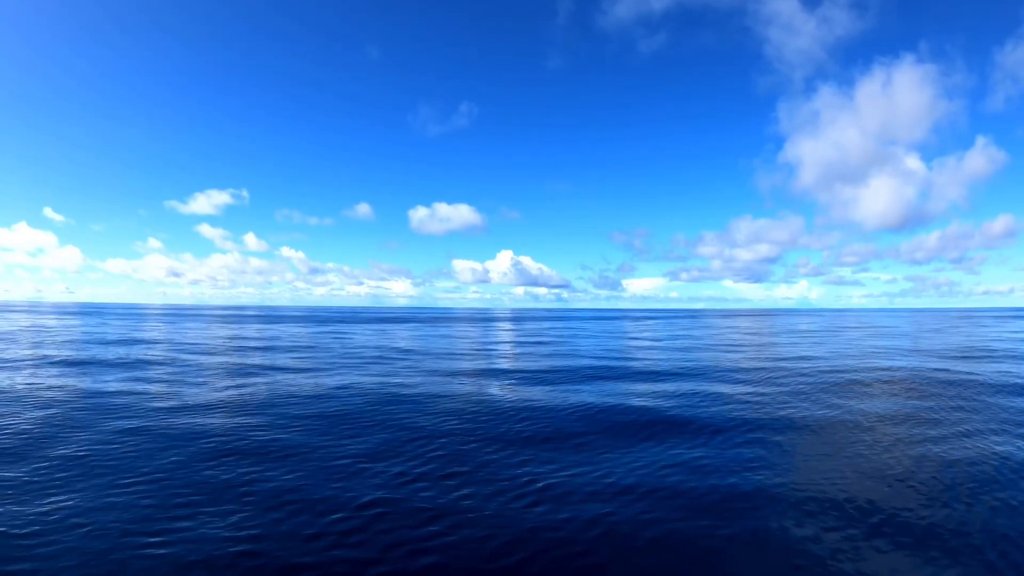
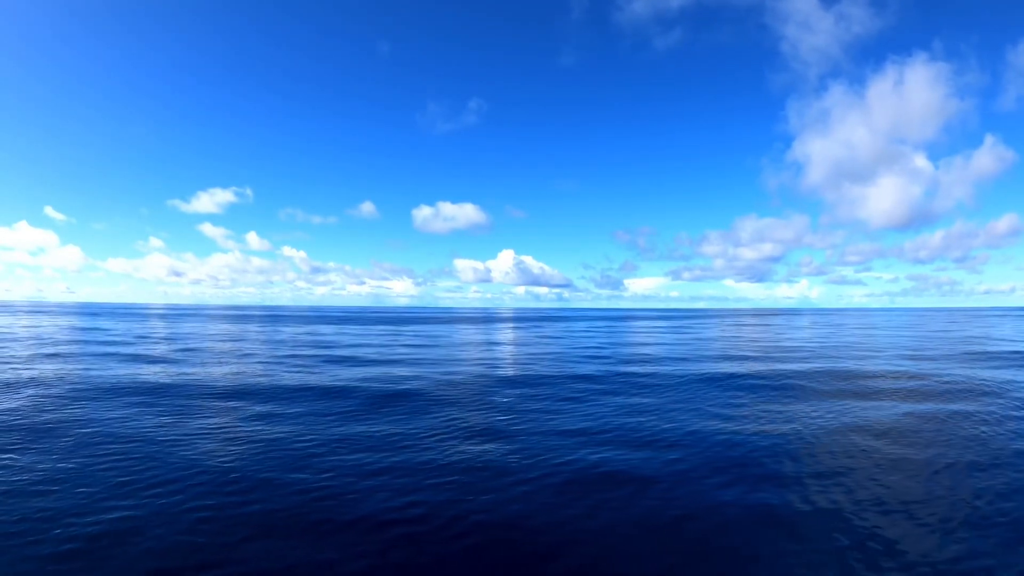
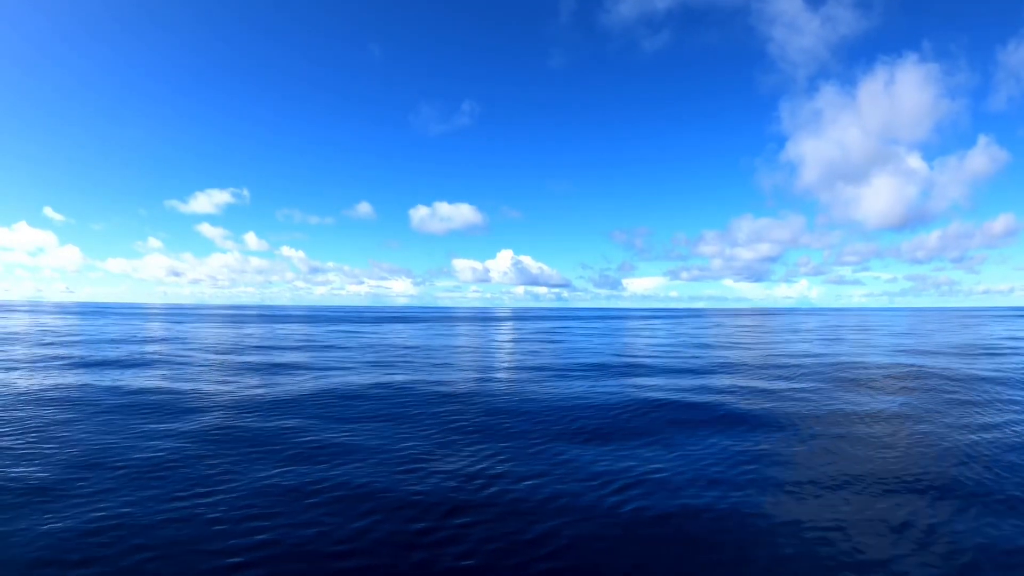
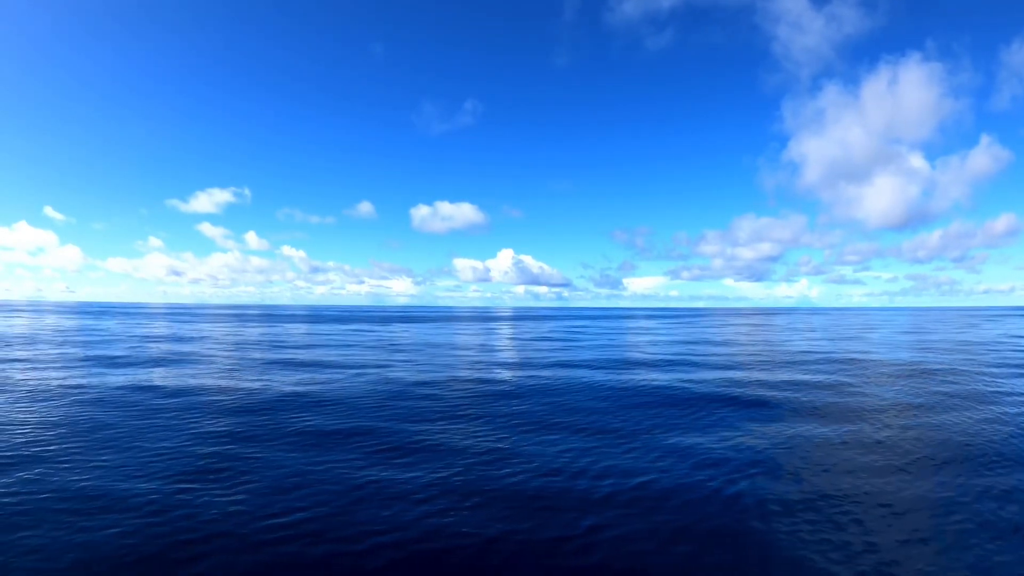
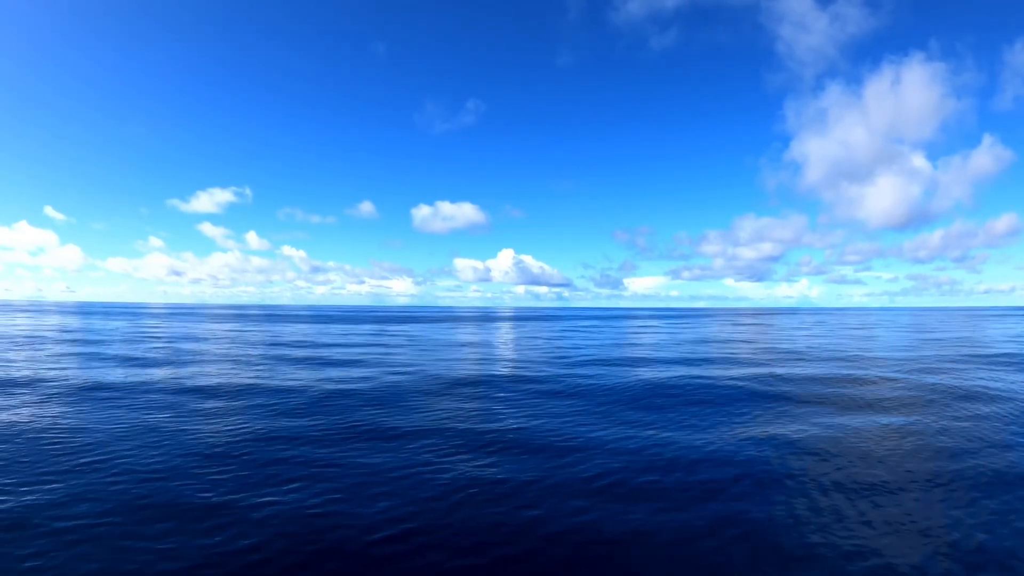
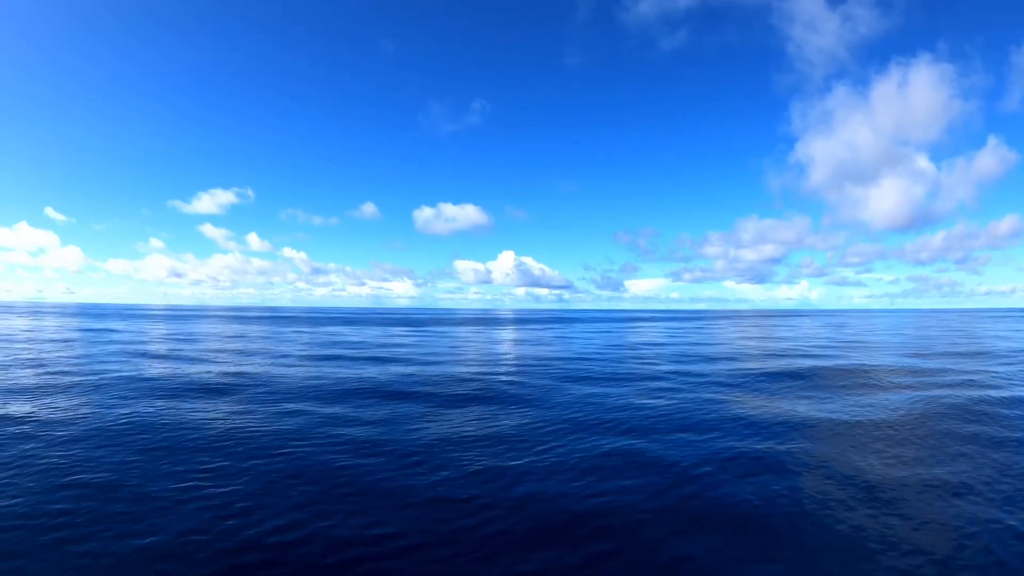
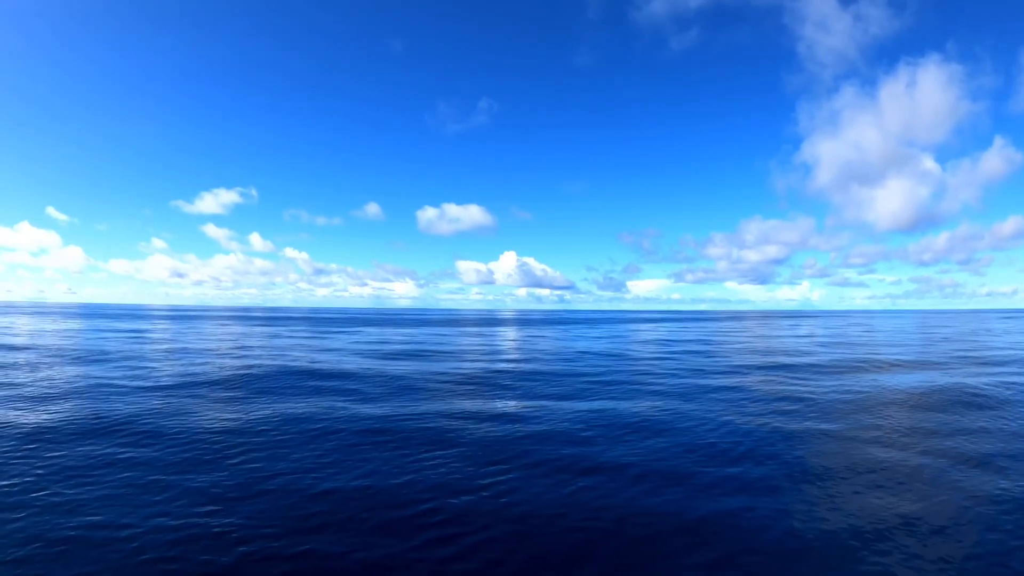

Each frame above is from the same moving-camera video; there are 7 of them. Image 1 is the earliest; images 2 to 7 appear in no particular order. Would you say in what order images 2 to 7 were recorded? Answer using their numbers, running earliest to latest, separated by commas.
3, 4, 5, 2, 6, 7
